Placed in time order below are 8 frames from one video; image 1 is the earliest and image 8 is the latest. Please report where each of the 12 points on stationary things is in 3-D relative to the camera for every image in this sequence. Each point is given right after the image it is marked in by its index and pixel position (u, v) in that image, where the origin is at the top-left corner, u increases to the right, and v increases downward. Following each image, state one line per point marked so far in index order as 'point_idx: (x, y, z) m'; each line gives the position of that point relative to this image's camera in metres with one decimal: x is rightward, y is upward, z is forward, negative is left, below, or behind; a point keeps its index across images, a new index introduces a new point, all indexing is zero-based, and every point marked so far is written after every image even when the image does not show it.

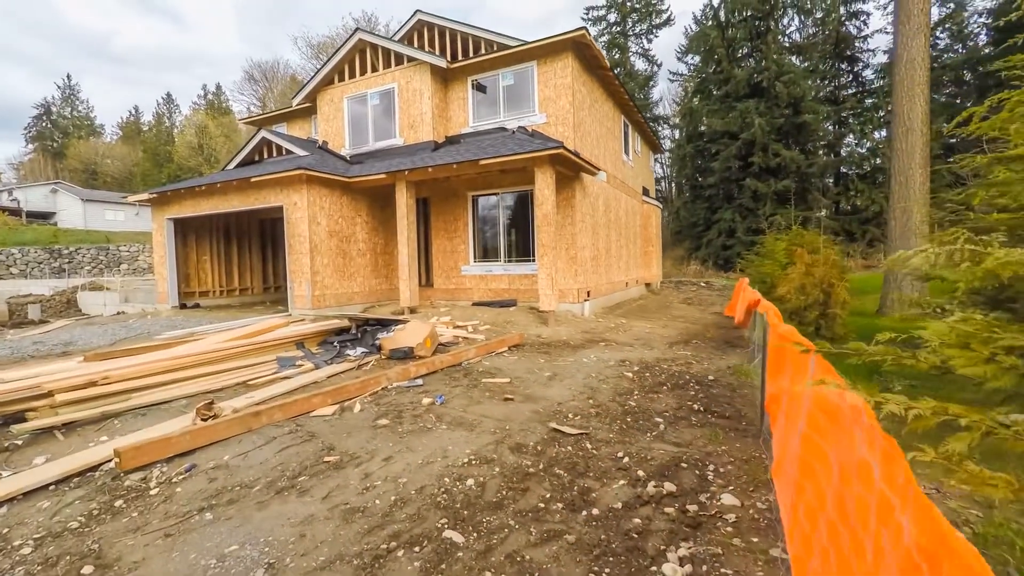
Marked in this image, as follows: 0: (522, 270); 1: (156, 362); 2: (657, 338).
0: (+0.3, +0.4, +10.8) m
1: (-4.0, -0.9, +5.0) m
2: (+2.9, -1.0, +8.5) m
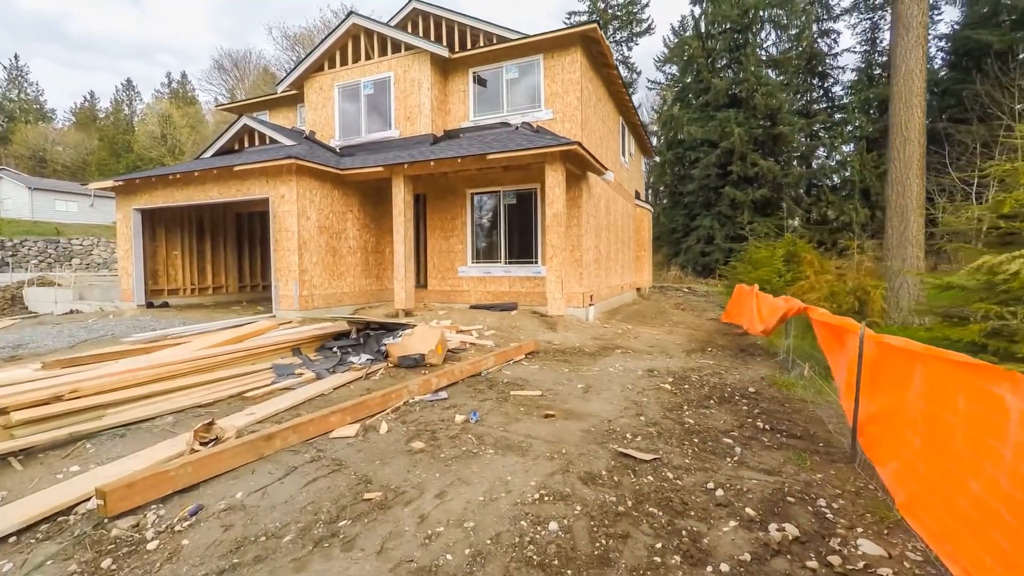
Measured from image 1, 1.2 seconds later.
0: (+0.3, +0.4, +10.4) m
1: (-3.7, -0.8, +4.3) m
2: (+3.0, -1.1, +8.3) m
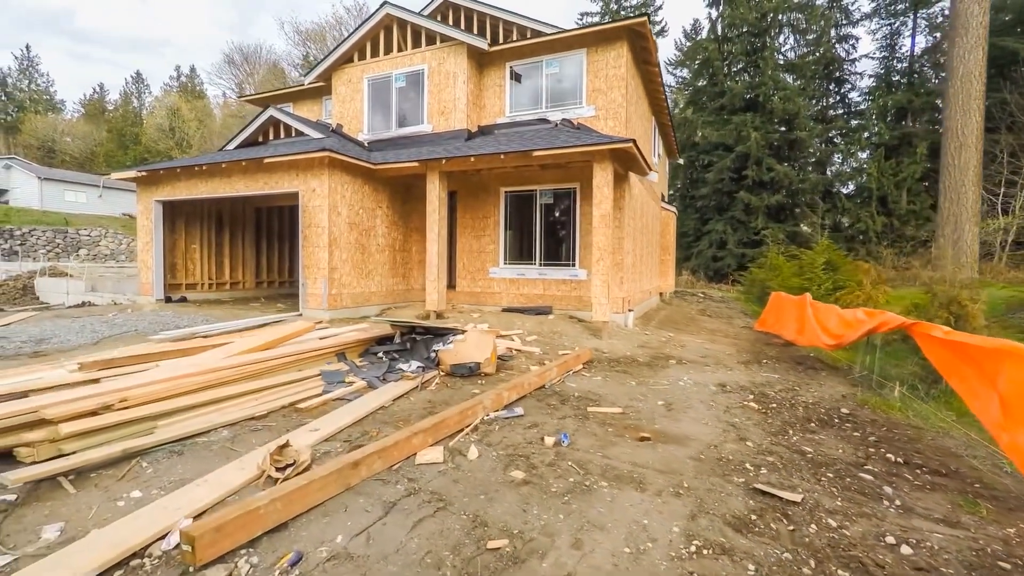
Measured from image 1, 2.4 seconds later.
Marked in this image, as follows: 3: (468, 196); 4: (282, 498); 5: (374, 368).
0: (+1.1, +0.3, +10.0) m
1: (-2.9, -0.8, +3.9) m
2: (+3.8, -1.2, +7.8) m
3: (-1.1, +2.3, +10.6) m
4: (-1.2, -1.1, +2.3) m
5: (-1.7, -1.0, +5.4) m
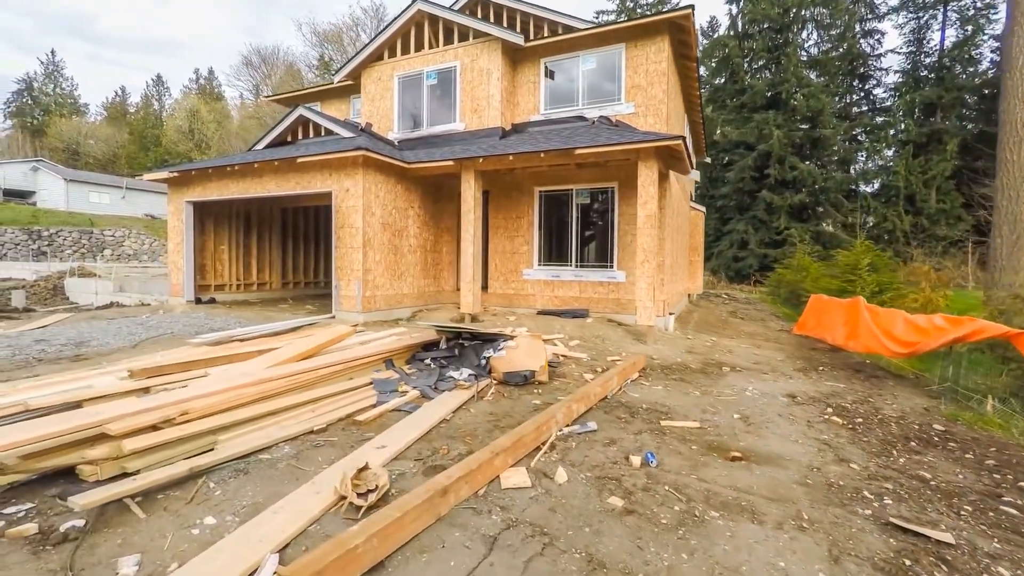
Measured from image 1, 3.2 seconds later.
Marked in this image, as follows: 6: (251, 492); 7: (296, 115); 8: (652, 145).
0: (+1.9, +0.2, +9.7) m
1: (-2.3, -0.9, +3.7) m
2: (+4.5, -1.3, +7.5) m
3: (-0.3, +2.2, +10.4) m
4: (-0.6, -1.1, +2.0) m
5: (-1.0, -1.0, +5.2) m
6: (-1.7, -1.3, +2.7) m
7: (-5.6, +4.5, +11.2) m
8: (+2.4, +2.5, +7.5) m
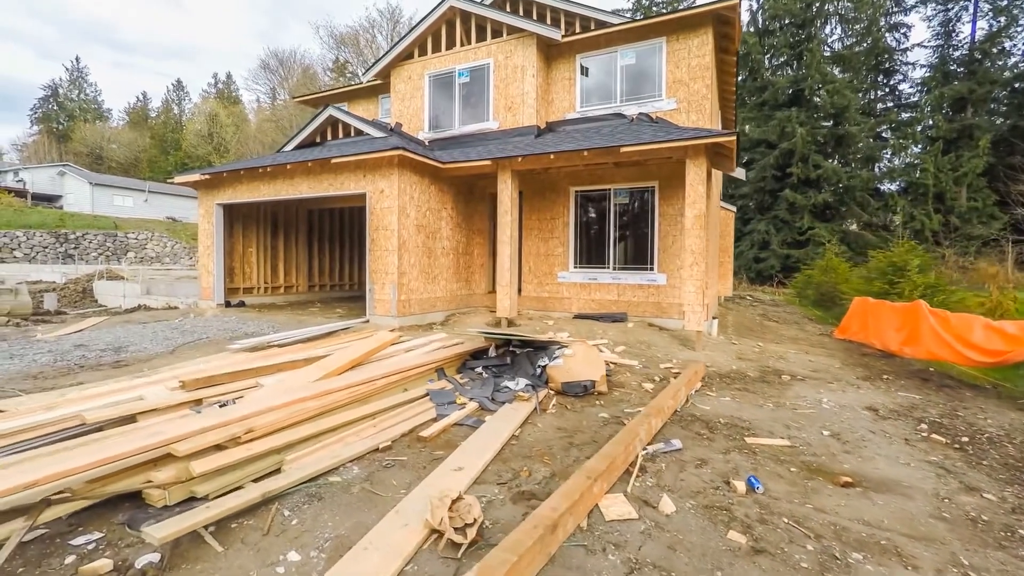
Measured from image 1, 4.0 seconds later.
0: (+2.7, +0.2, +9.4) m
1: (-1.7, -0.9, +3.5) m
2: (+5.3, -1.3, +7.1) m
3: (+0.5, +2.1, +10.1) m
4: (0.0, -1.2, +1.8) m
5: (-0.4, -1.1, +4.9) m
6: (-1.1, -1.3, +2.5) m
7: (-4.7, +4.4, +11.1) m
8: (+3.2, +2.4, +7.2) m
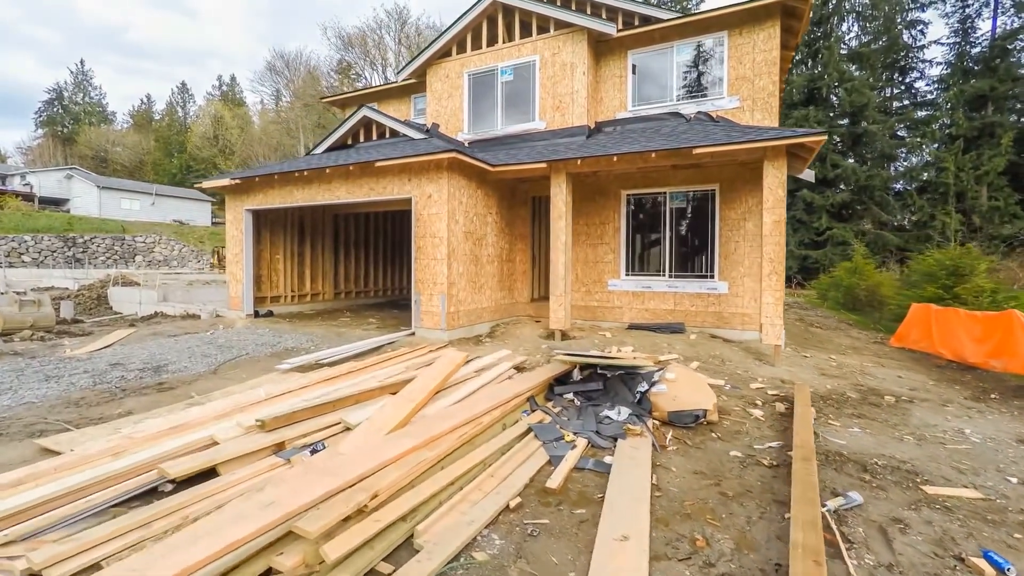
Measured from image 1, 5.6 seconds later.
0: (+3.7, 0.0, +8.8) m
1: (-0.6, -1.1, +2.9) m
2: (+6.3, -1.5, +6.5) m
3: (+1.6, +1.9, +9.6) m
4: (+1.0, -1.4, +1.2) m
5: (+0.7, -1.3, +4.4) m
6: (0.0, -1.5, +2.0) m
7: (-3.7, +4.2, +10.6) m
8: (+4.2, +2.2, +6.7) m
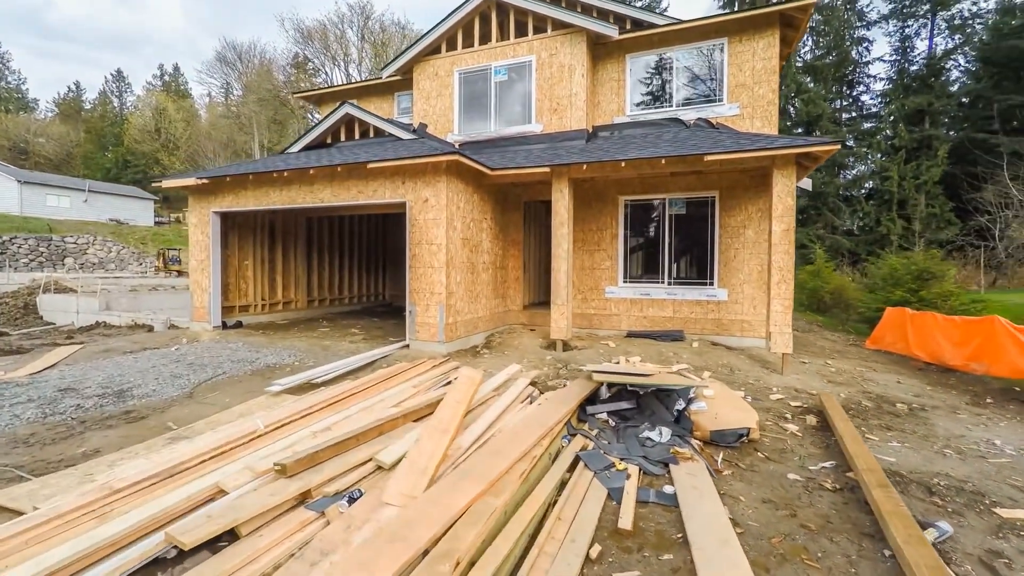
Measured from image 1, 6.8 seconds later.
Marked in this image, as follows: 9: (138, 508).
0: (+3.7, -0.2, +8.8) m
1: (-0.1, -1.3, +2.6) m
2: (+6.5, -1.6, +6.7) m
3: (+1.5, +1.8, +9.4) m
4: (+1.6, -1.5, +1.0) m
5: (+1.1, -1.4, +4.1) m
6: (+0.6, -1.7, +1.6) m
7: (-3.9, +4.0, +9.9) m
8: (+4.3, +2.1, +6.7) m
9: (-2.5, -1.5, +2.9) m
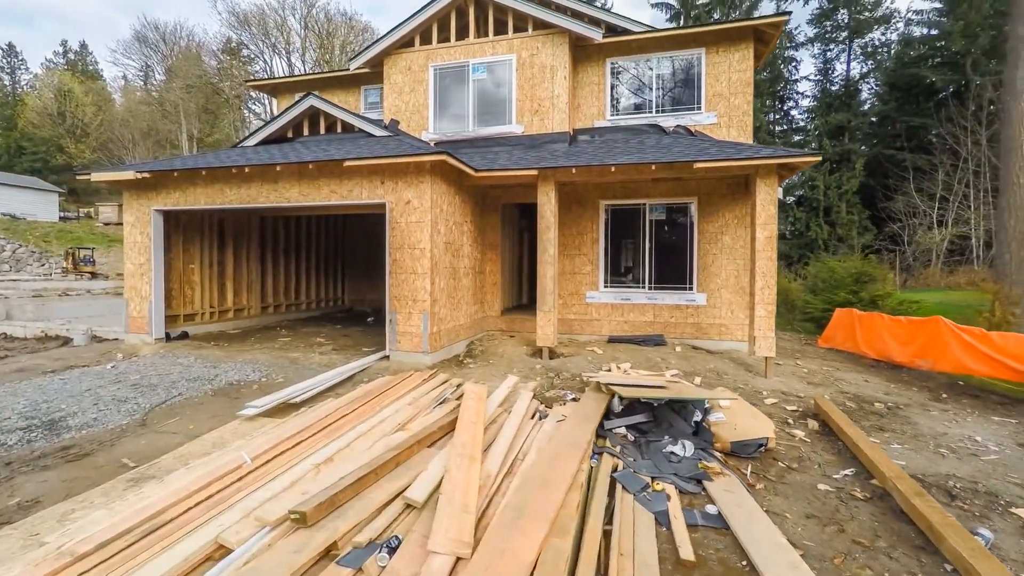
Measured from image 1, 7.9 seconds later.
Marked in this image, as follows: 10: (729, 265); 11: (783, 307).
0: (+3.3, -0.2, +8.9) m
1: (+0.3, -1.4, +2.3) m
2: (+6.3, -1.7, +7.2) m
3: (+1.0, +1.7, +9.3) m
4: (+2.2, -1.6, +0.9) m
5: (+1.3, -1.5, +4.0) m
6: (+1.1, -1.8, +1.5) m
7: (-4.3, +3.8, +9.1) m
8: (+4.2, +2.0, +6.9) m
9: (-2.1, -1.6, +2.3) m
10: (+4.3, +0.5, +8.6) m
11: (+10.7, -0.8, +17.1) m
